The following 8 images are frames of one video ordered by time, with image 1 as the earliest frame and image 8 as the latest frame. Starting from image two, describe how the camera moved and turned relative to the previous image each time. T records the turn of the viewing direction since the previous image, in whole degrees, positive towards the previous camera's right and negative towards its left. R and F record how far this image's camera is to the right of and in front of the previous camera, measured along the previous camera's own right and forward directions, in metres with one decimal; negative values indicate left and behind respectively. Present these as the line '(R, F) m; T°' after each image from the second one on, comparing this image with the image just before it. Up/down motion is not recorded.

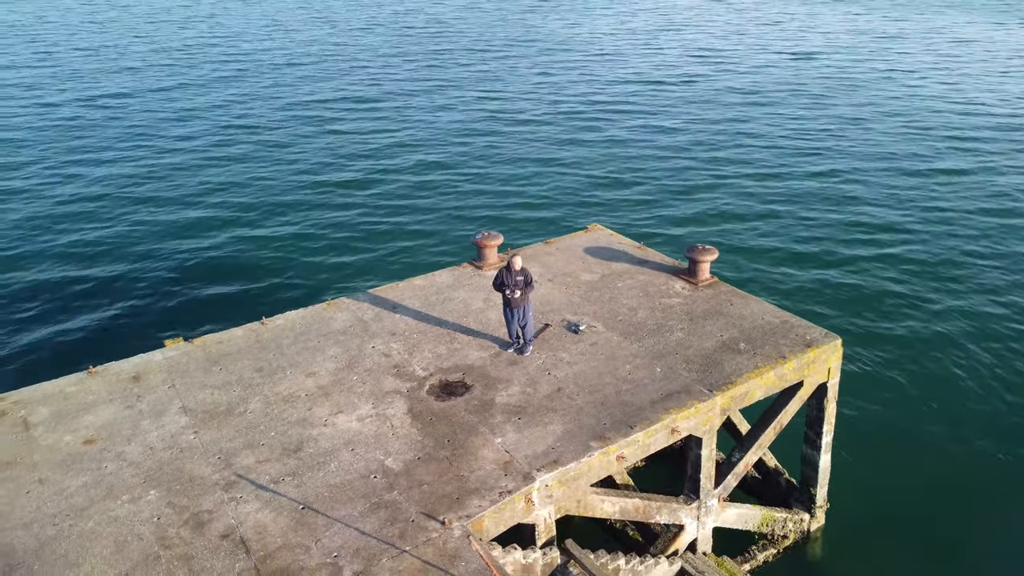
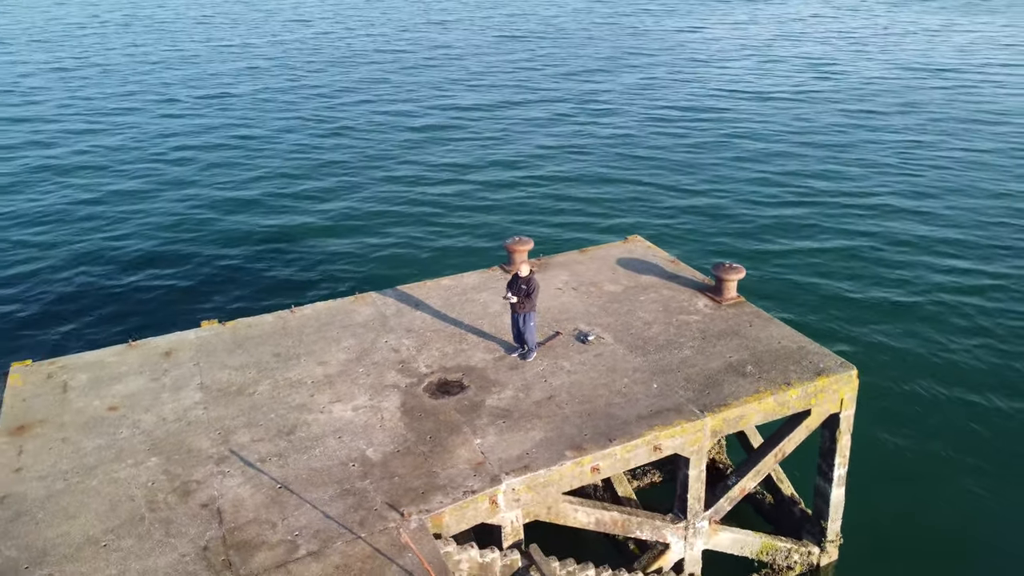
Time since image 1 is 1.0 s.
(+1.6, -0.1) m; -8°
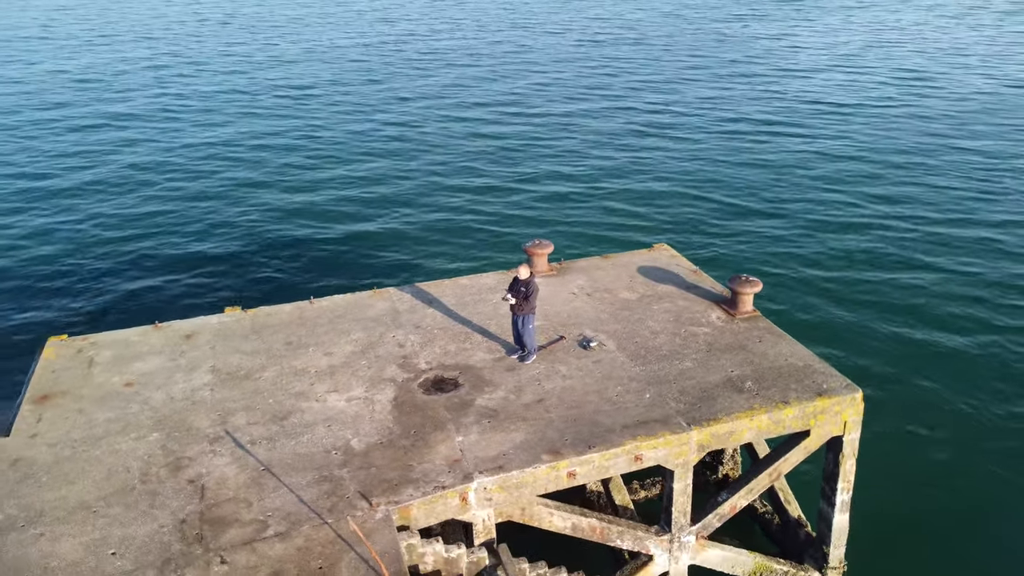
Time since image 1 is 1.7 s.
(+1.2, -0.1) m; -6°
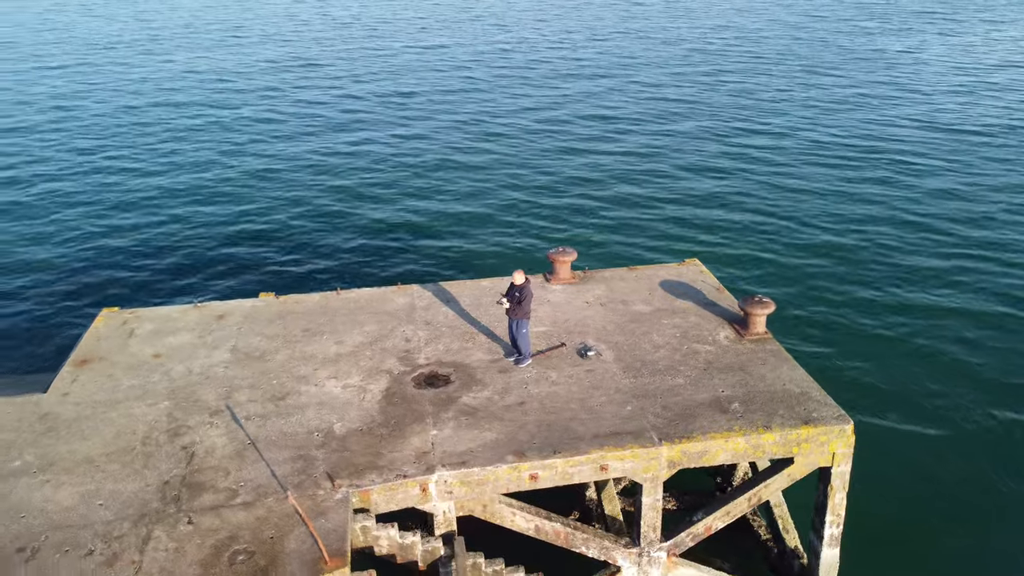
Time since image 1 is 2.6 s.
(+1.8, -0.2) m; -8°
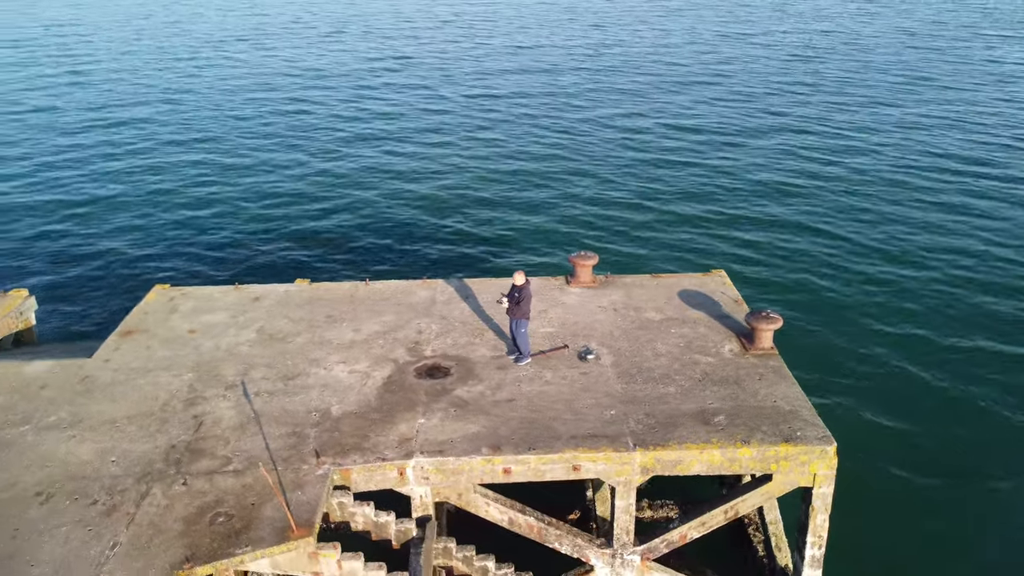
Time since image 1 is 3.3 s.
(+1.5, -0.3) m; -7°
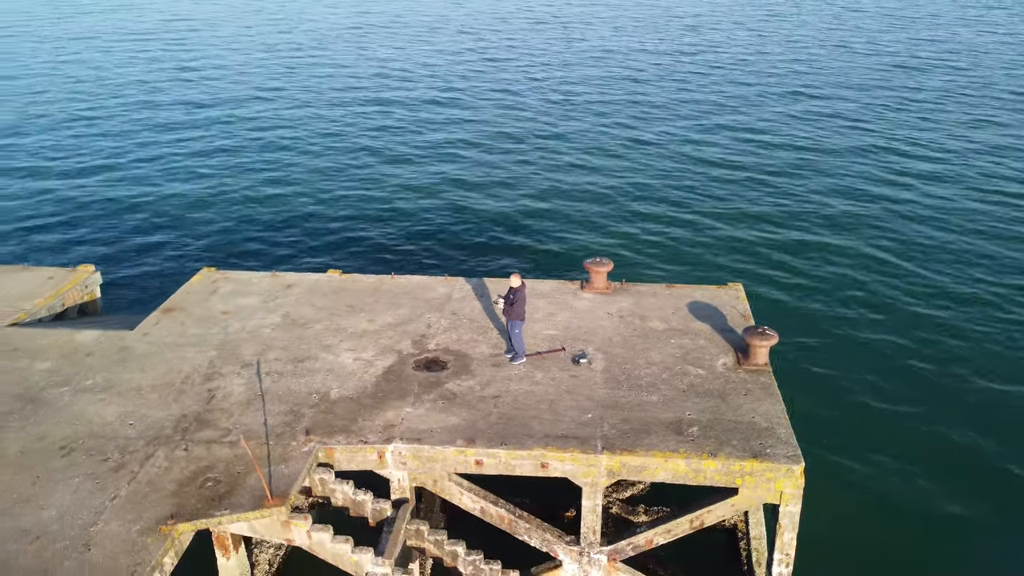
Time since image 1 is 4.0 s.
(+1.6, -0.5) m; -7°
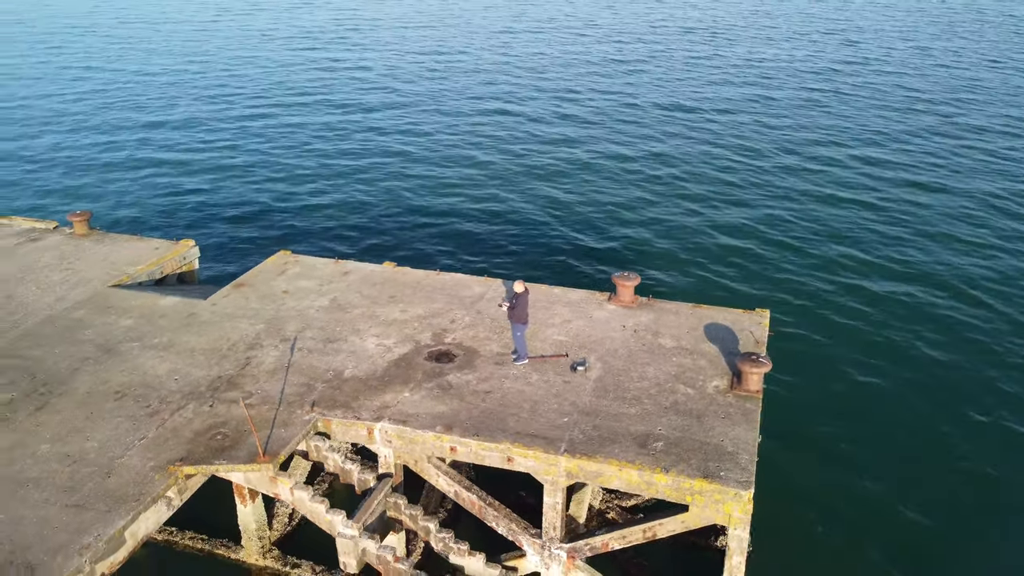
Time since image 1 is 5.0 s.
(+2.5, -0.7) m; -11°
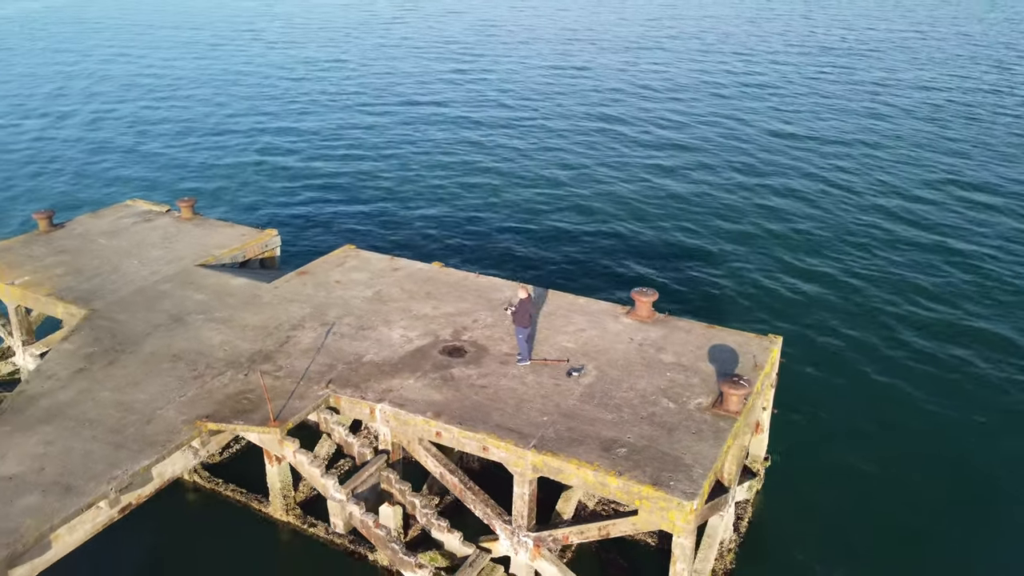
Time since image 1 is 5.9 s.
(+2.4, -0.9) m; -10°
